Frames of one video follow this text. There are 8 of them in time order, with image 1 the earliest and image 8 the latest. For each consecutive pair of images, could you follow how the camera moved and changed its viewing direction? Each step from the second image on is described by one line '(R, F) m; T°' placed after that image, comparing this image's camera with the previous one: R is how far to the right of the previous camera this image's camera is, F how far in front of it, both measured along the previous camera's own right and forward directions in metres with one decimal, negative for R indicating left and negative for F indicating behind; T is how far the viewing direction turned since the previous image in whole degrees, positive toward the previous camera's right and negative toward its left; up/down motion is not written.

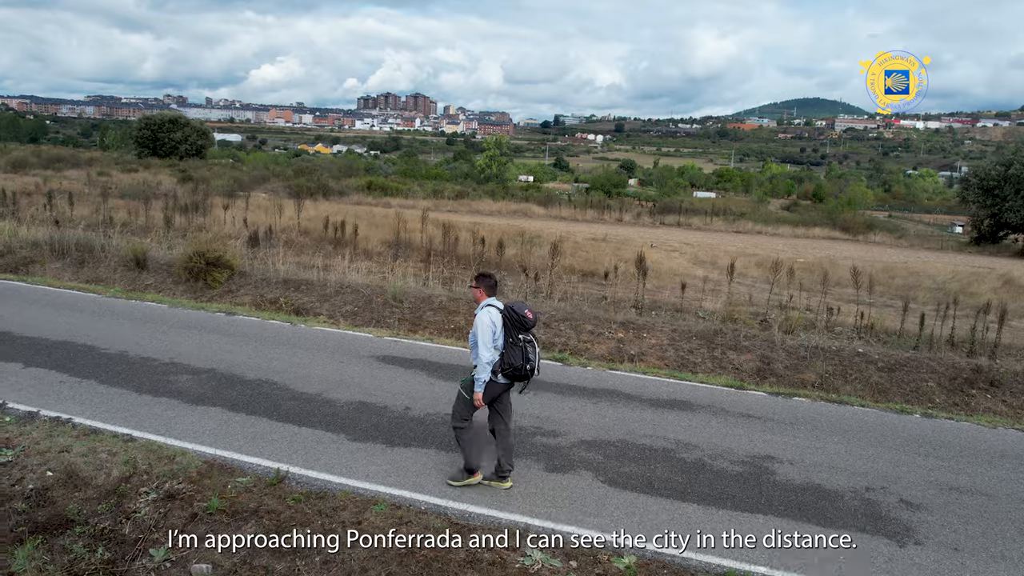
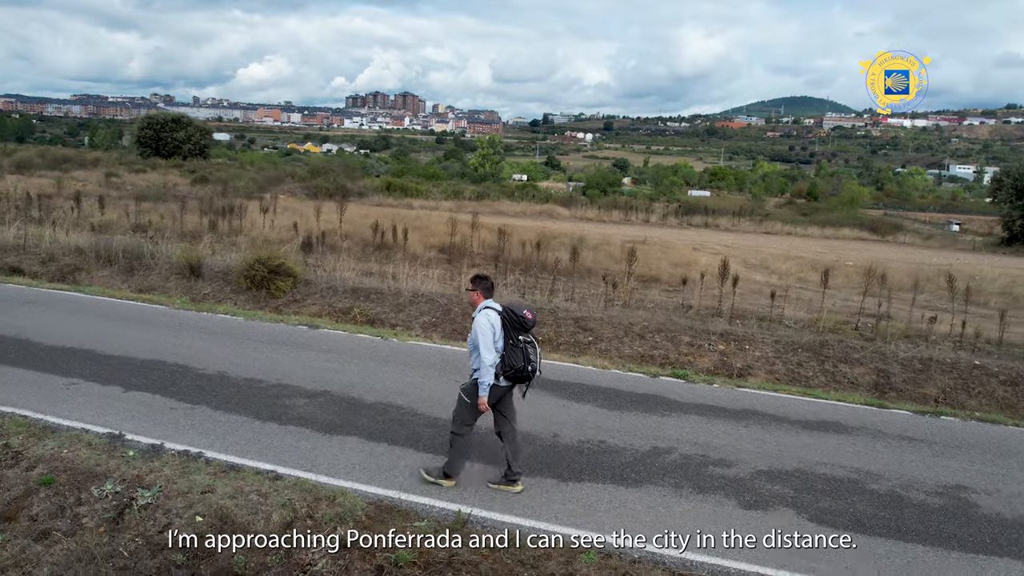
(-1.1, +0.6) m; +1°
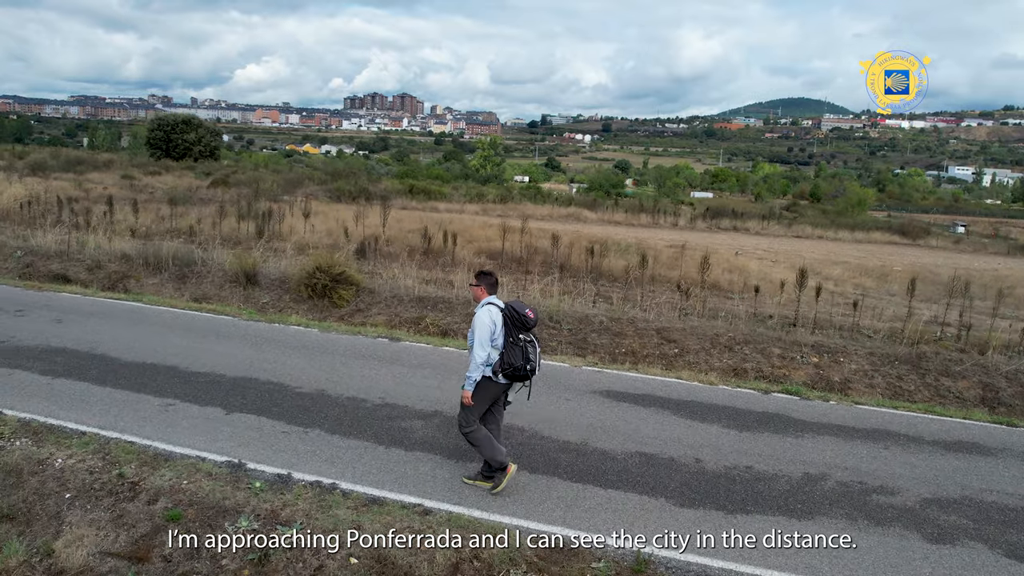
(-0.9, +0.4) m; 0°
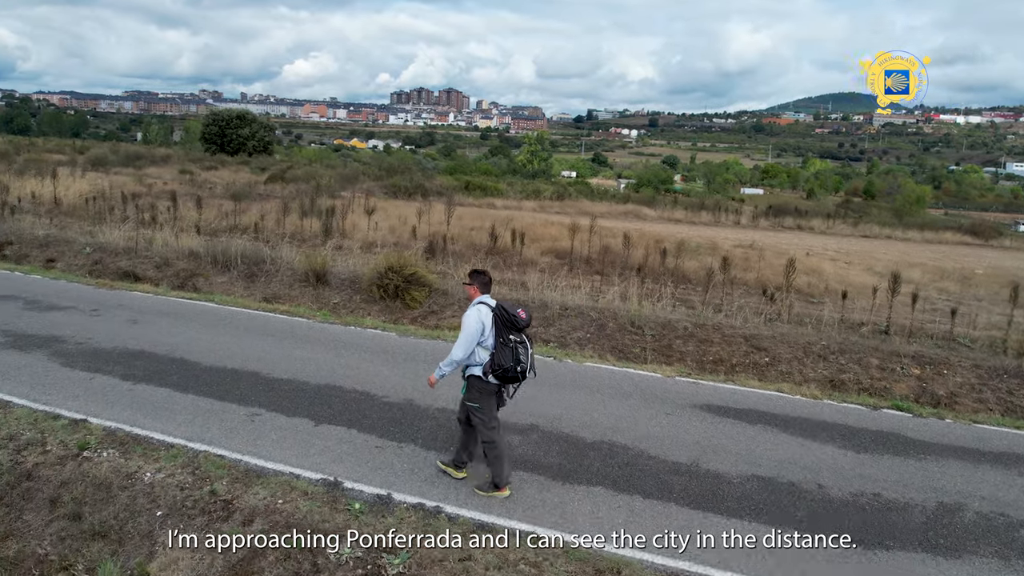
(-0.4, +0.3) m; -3°
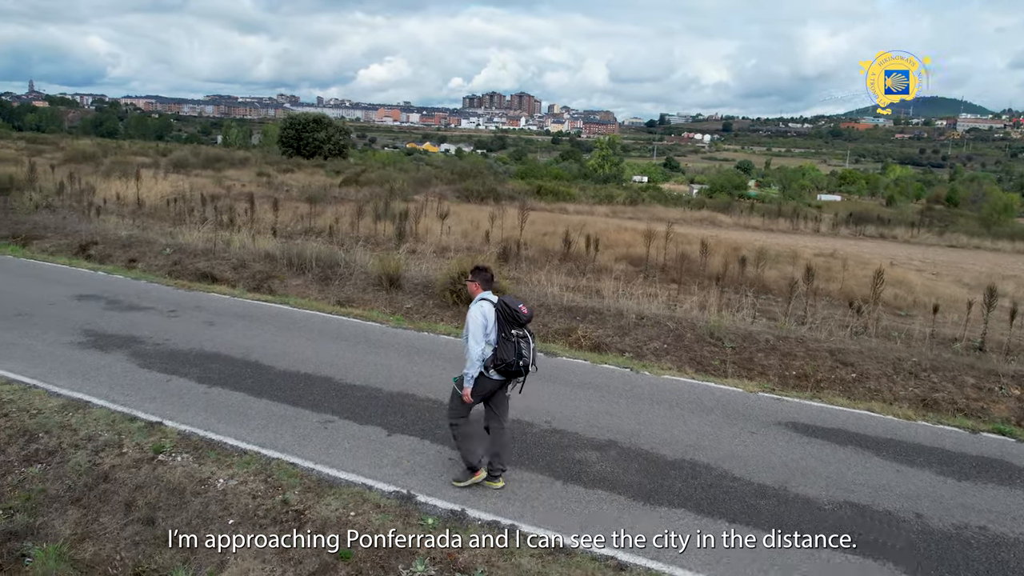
(-0.1, +0.2) m; -4°
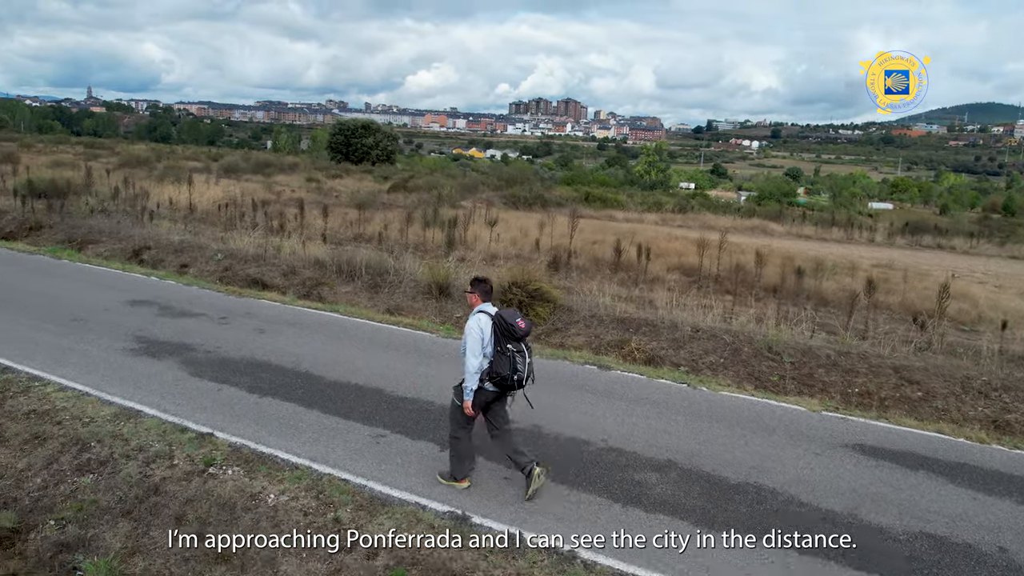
(-0.1, +0.2) m; -3°
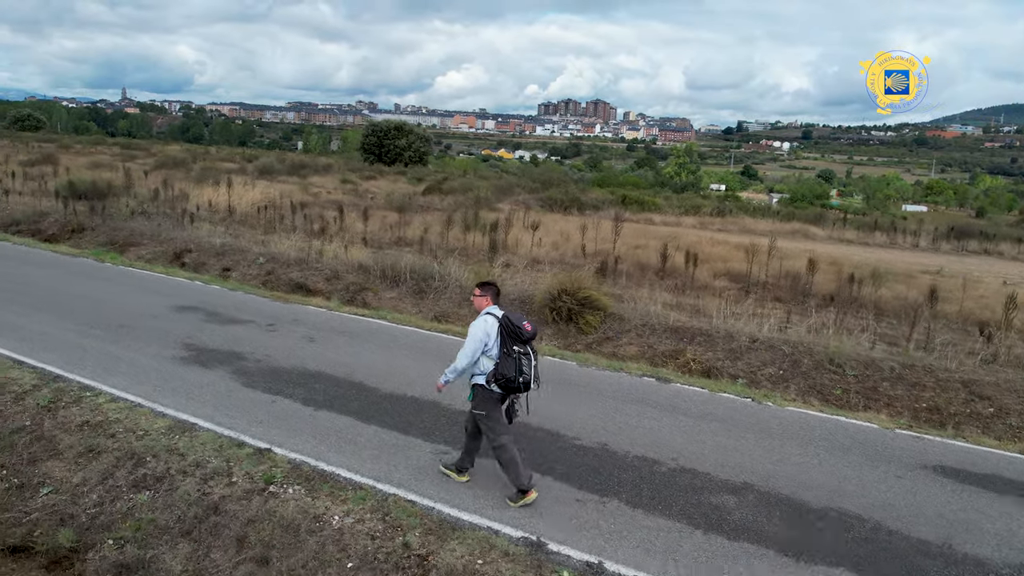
(-0.3, +0.2) m; -2°
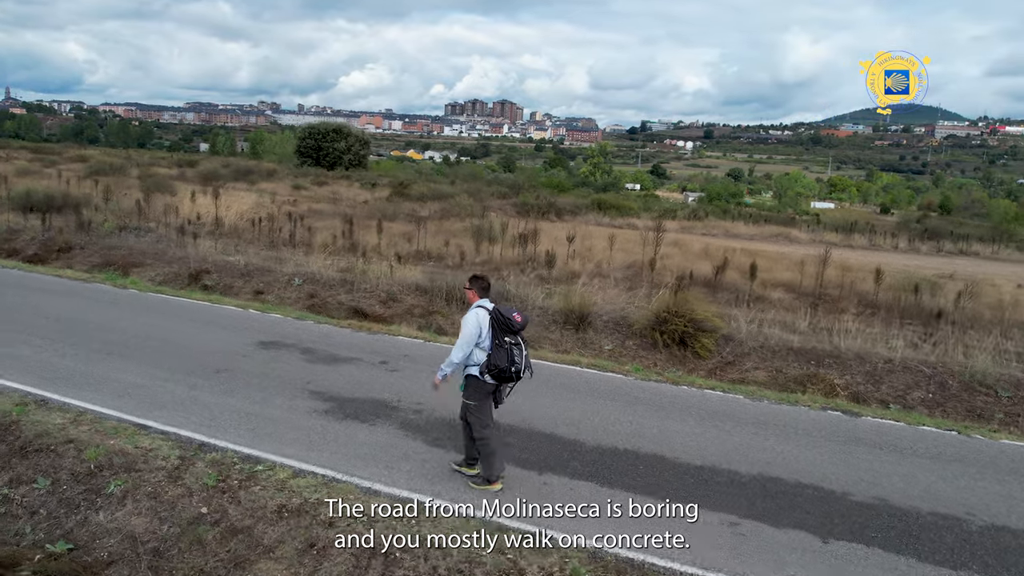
(-2.1, +1.0) m; +6°
